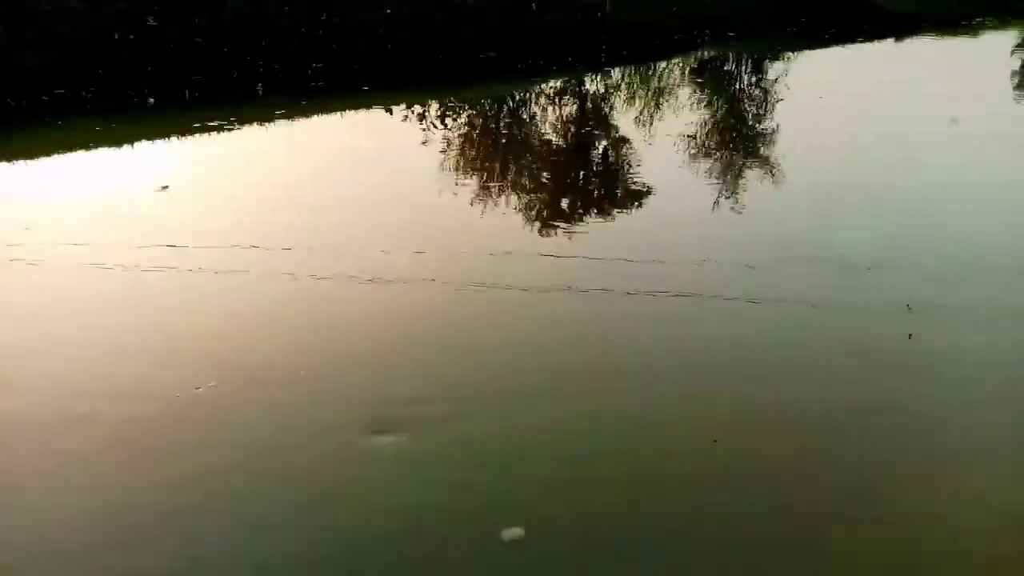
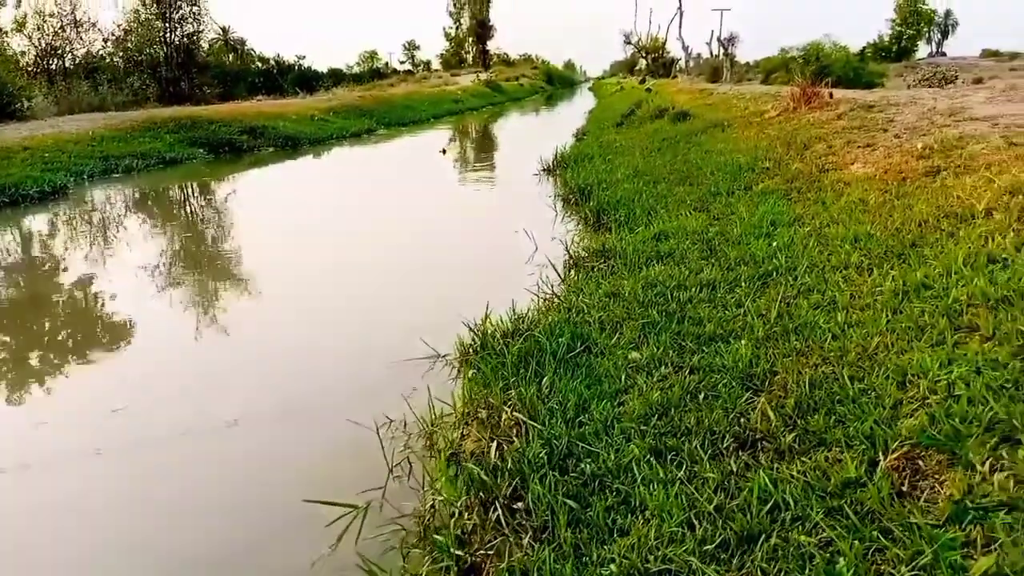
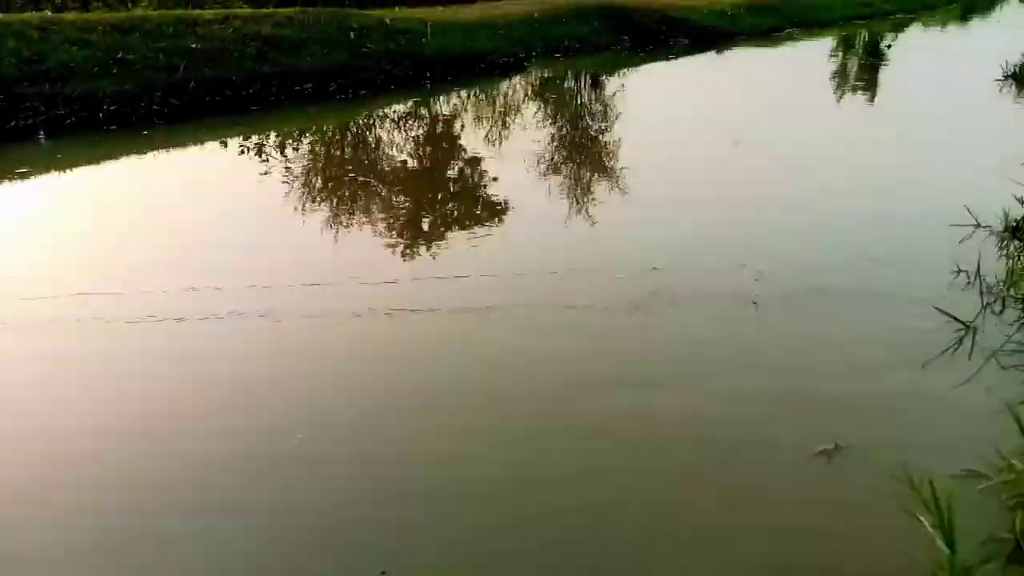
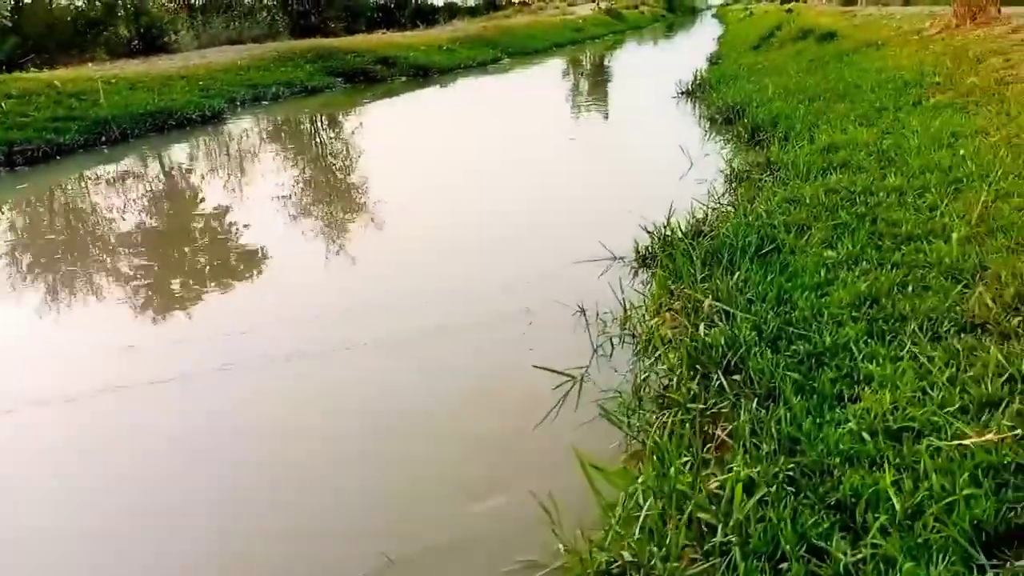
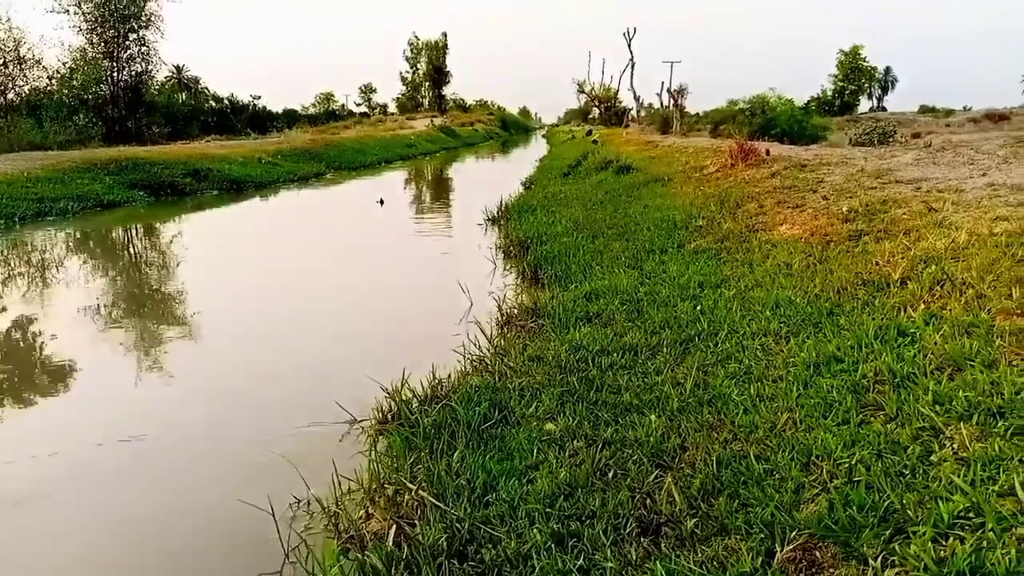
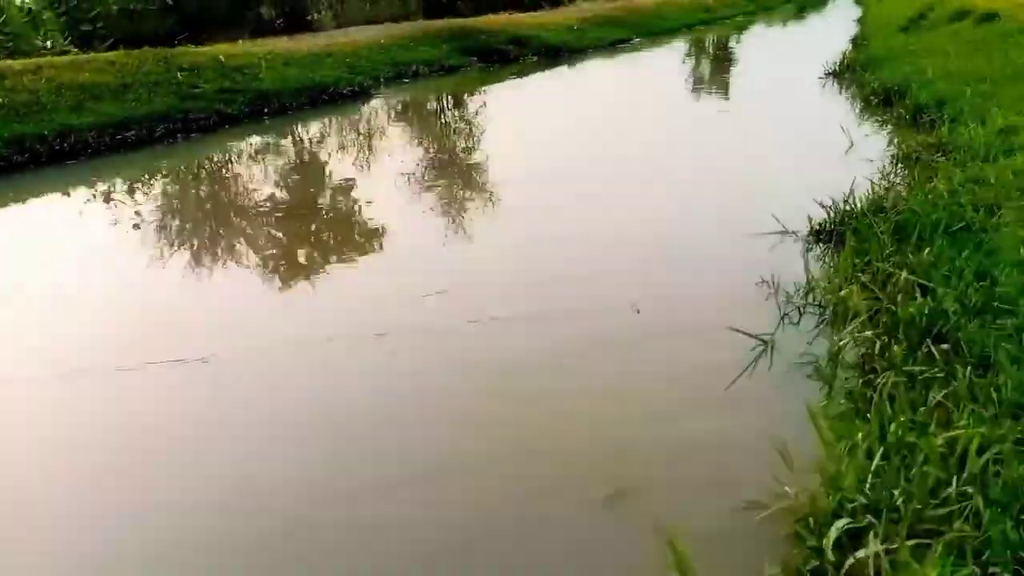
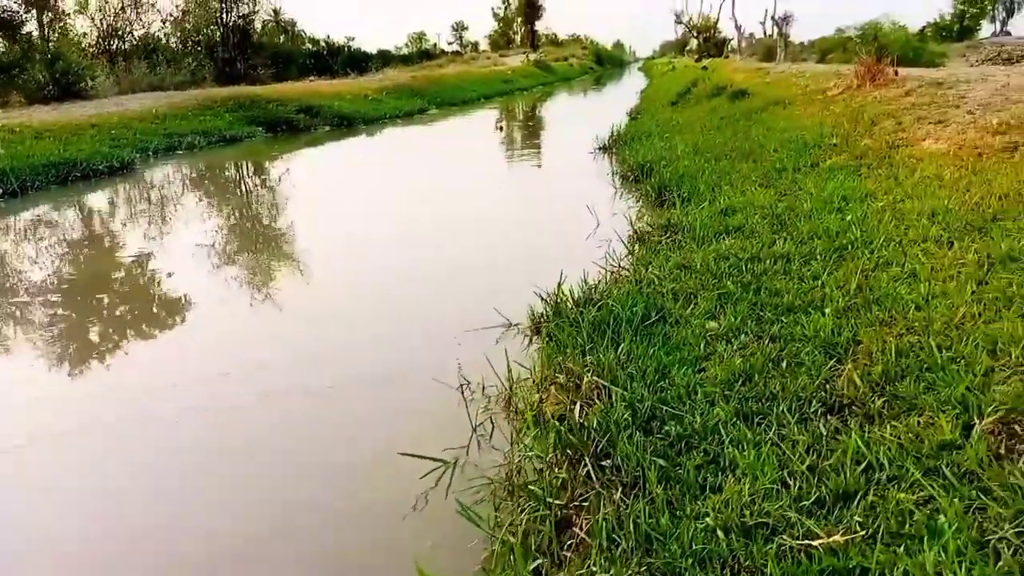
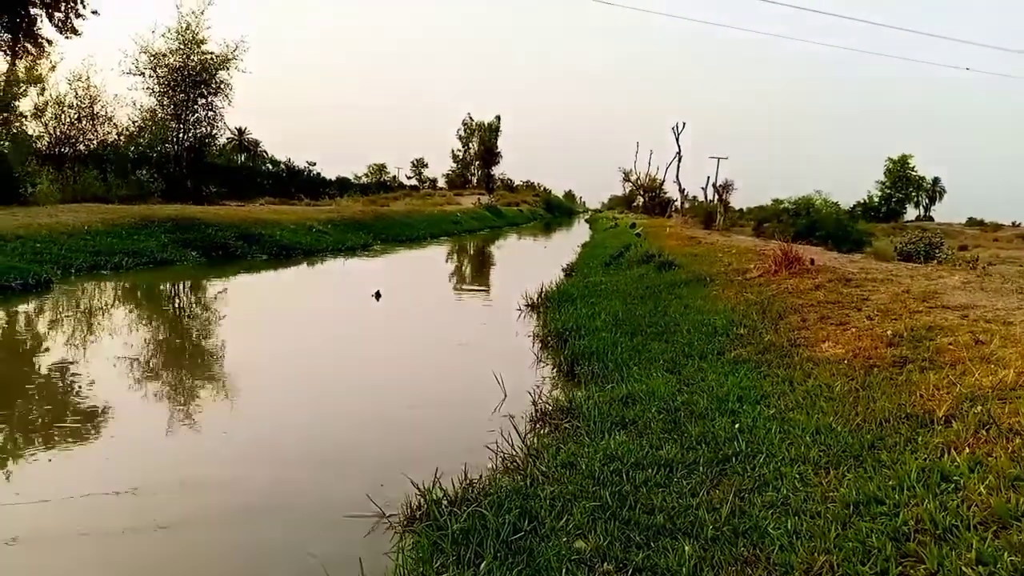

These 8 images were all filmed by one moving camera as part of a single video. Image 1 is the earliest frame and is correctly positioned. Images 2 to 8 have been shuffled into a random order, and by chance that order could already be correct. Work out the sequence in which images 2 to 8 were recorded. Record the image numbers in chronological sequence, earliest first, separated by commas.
3, 6, 4, 7, 2, 5, 8
